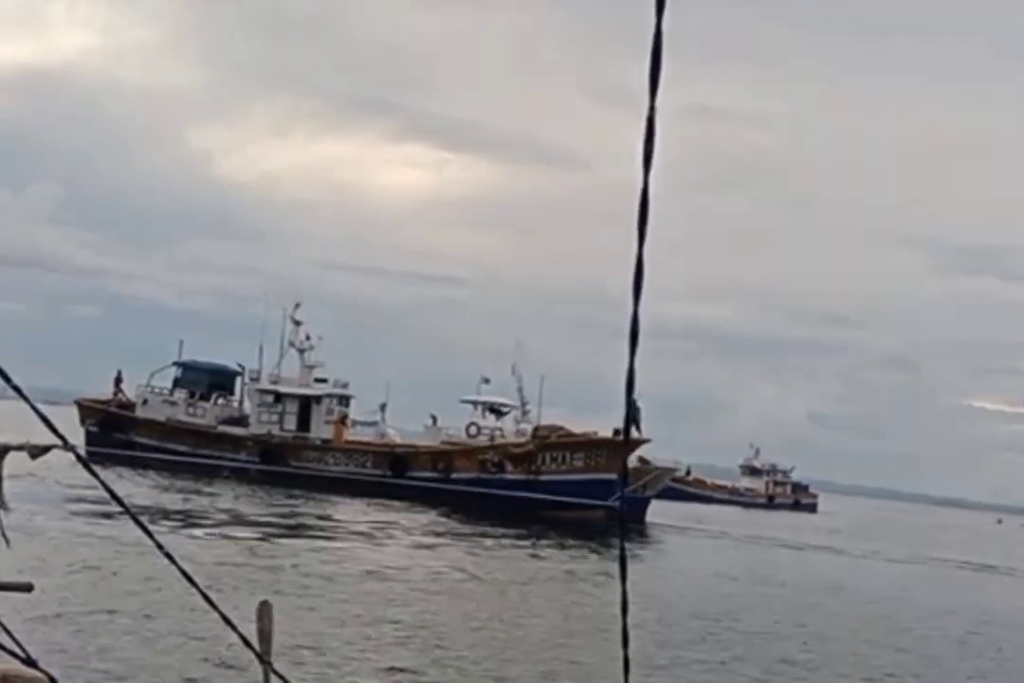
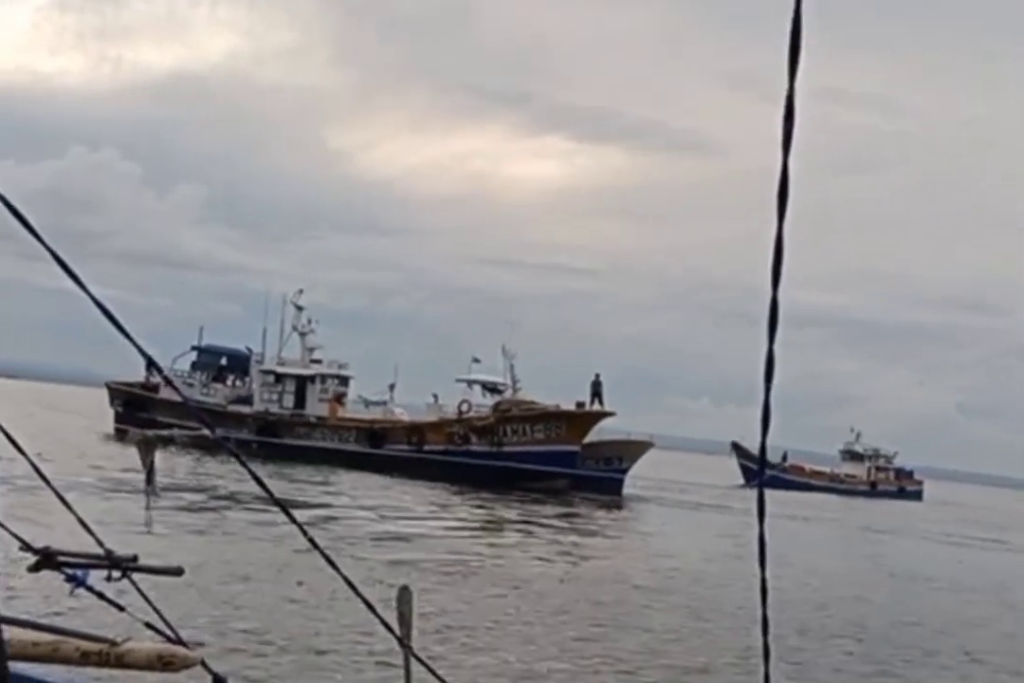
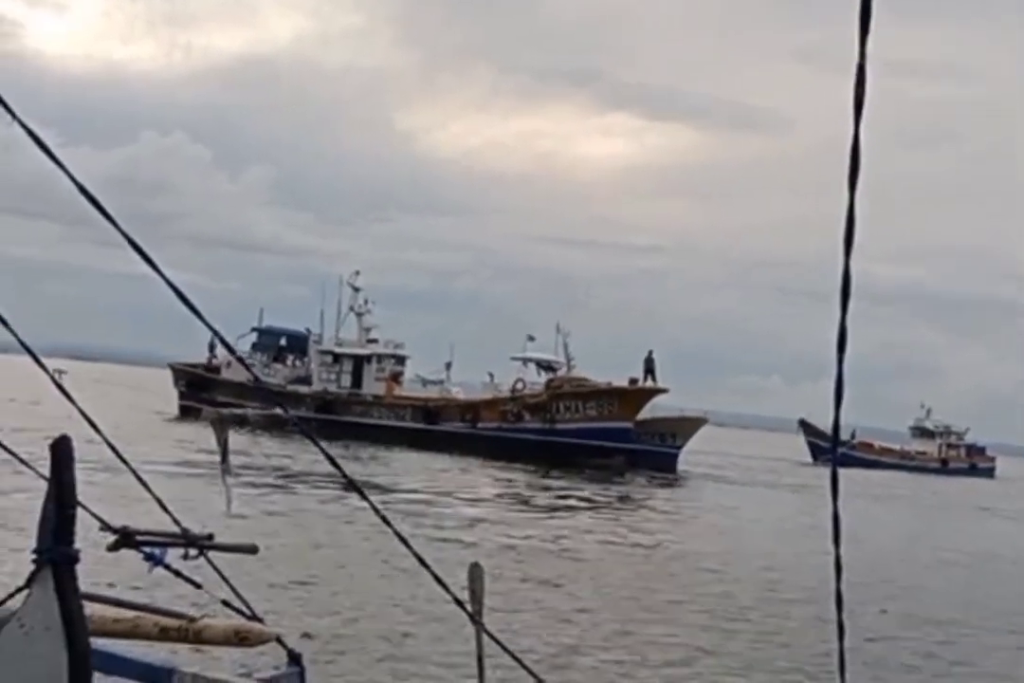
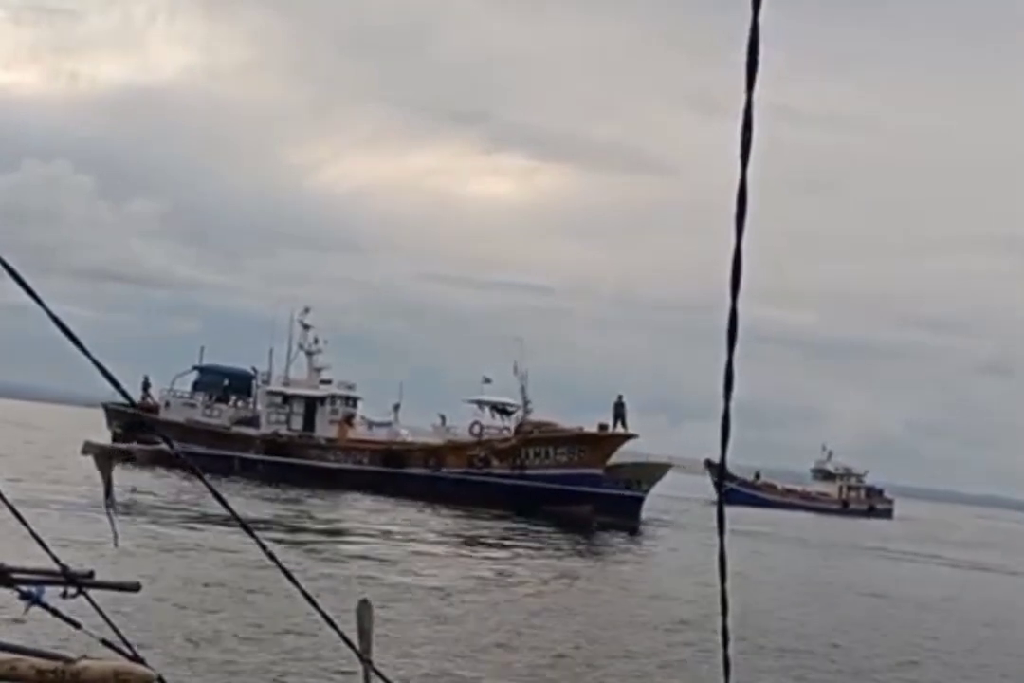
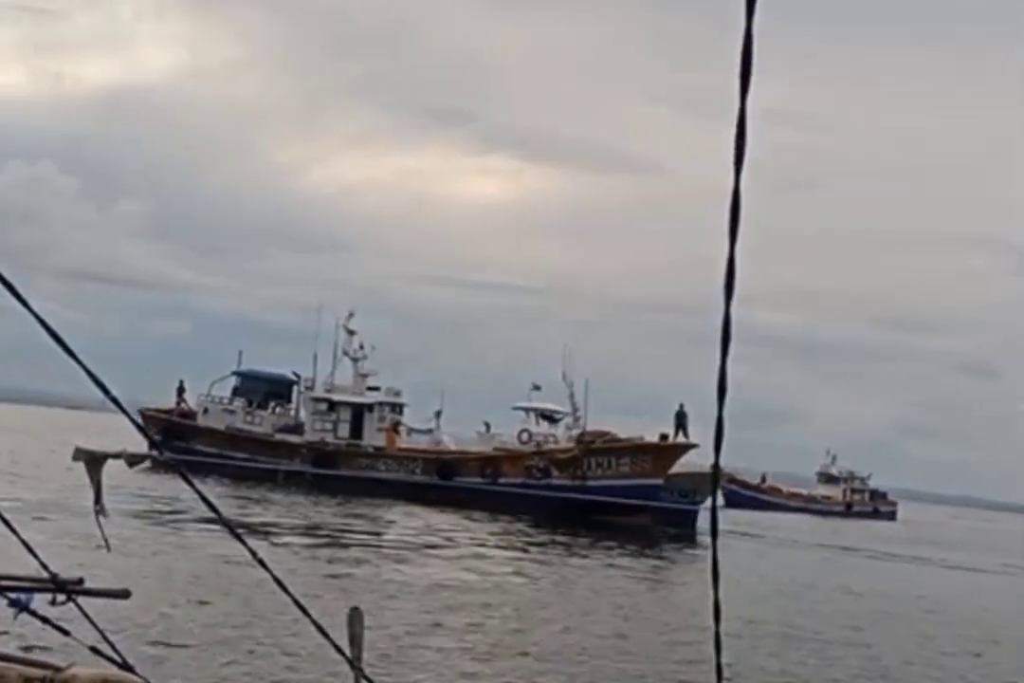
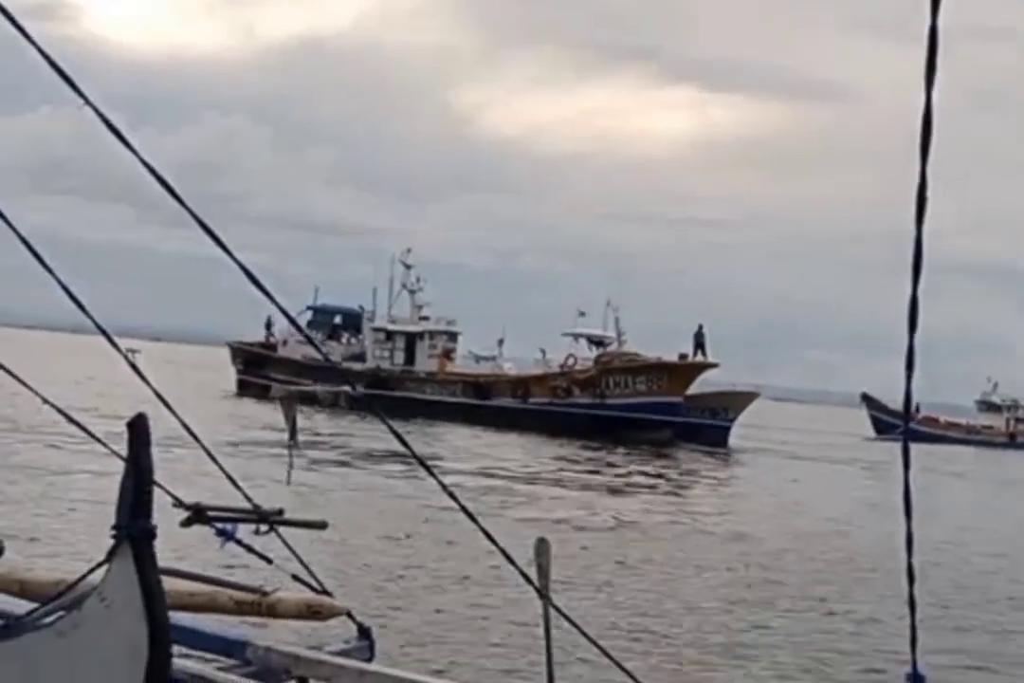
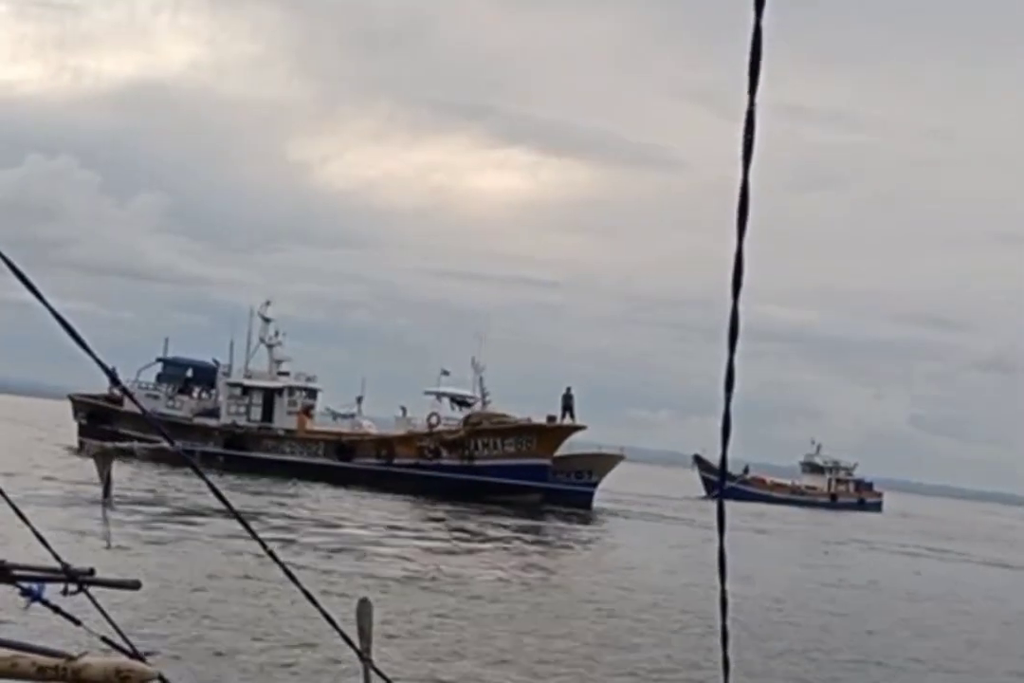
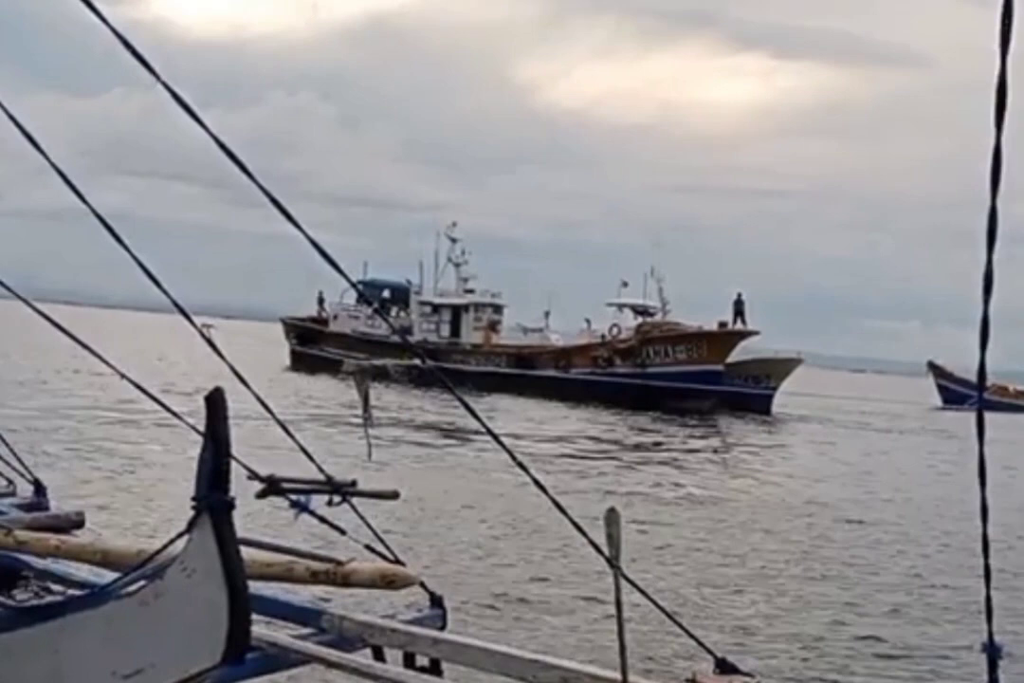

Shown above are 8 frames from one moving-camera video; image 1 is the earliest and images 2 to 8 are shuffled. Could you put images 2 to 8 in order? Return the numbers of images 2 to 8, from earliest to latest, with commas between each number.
5, 4, 7, 2, 3, 6, 8
